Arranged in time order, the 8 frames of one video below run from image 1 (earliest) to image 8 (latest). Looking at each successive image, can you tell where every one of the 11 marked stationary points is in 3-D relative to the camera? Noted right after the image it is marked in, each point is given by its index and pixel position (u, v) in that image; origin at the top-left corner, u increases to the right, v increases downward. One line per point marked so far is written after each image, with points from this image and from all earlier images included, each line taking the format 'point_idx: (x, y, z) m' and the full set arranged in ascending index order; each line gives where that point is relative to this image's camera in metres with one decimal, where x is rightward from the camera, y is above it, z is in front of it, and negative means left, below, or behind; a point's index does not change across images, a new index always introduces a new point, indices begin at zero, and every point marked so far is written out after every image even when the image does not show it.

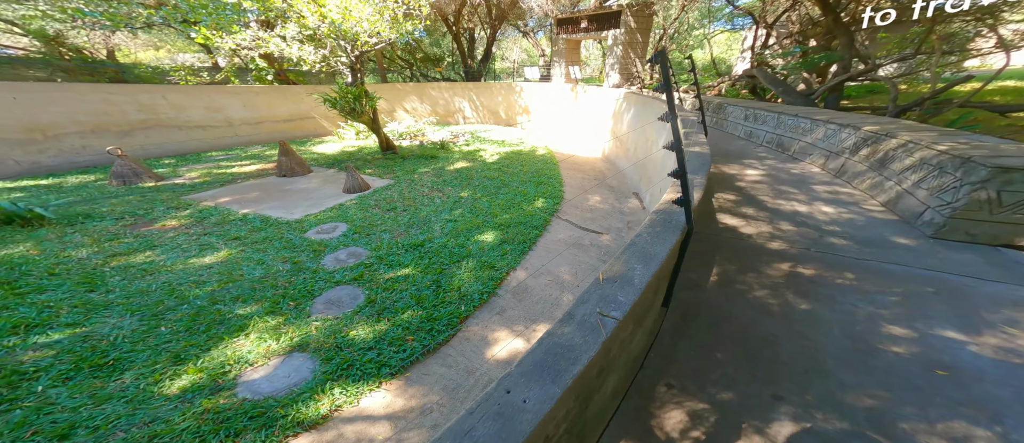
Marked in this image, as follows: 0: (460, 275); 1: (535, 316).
0: (-0.4, -0.4, +3.2) m
1: (+0.3, -0.8, +3.0) m
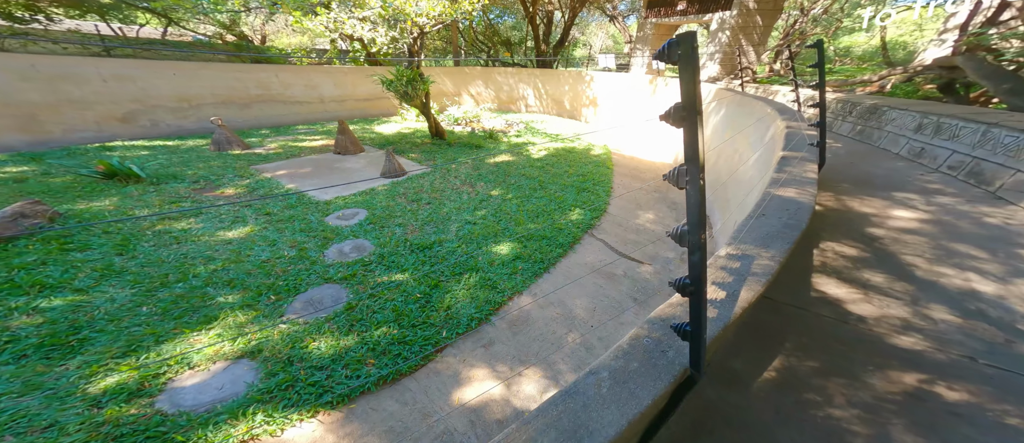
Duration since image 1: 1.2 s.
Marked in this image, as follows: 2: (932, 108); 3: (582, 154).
0: (-0.4, -0.5, +2.7) m
1: (+0.1, -0.9, +2.4) m
2: (+4.5, +1.2, +3.7) m
3: (+1.3, +1.2, +6.5) m
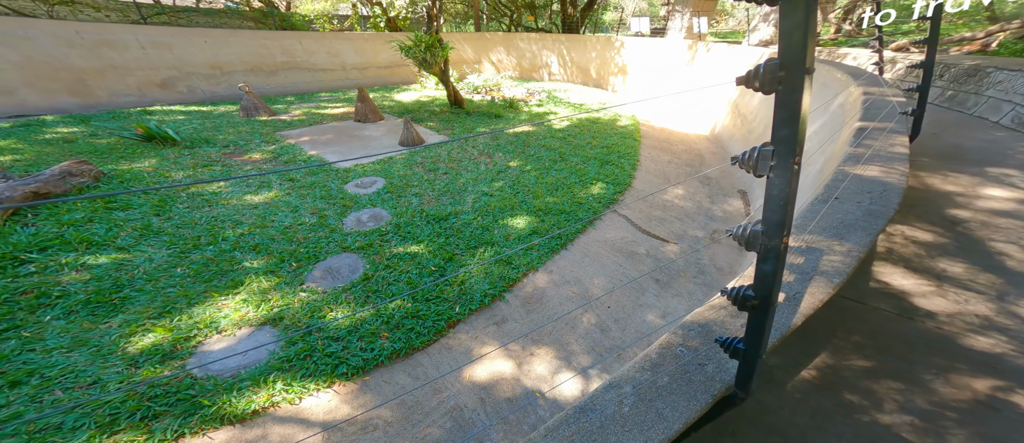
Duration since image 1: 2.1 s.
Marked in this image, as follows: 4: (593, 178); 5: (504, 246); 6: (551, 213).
0: (-0.3, -0.3, +2.6) m
1: (+0.2, -0.8, +2.3) m
2: (+4.7, +1.4, +3.2) m
3: (+1.7, +1.7, +6.2) m
4: (+1.0, +0.5, +4.3) m
5: (-0.1, -0.2, +3.0) m
6: (+0.4, +0.1, +3.5) m
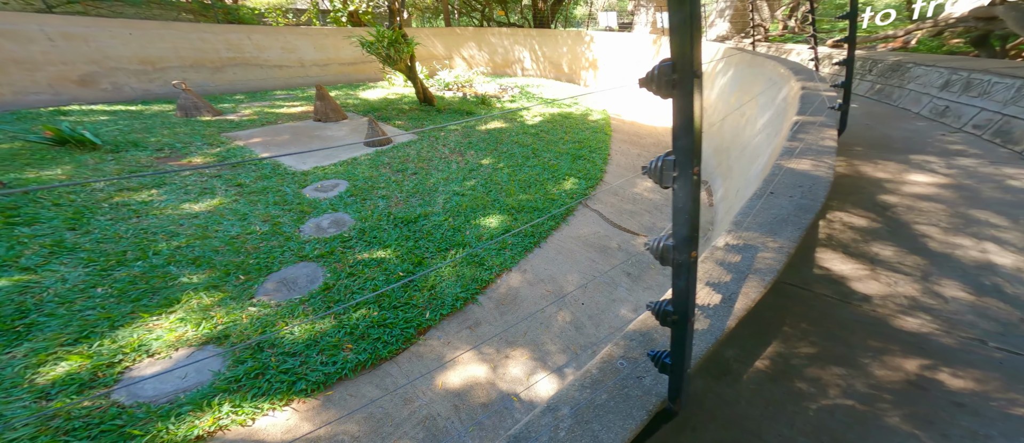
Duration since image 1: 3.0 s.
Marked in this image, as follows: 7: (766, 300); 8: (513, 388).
0: (-0.5, -0.4, +2.6) m
1: (0.0, -0.8, +2.3) m
2: (+4.3, +1.5, +3.4) m
3: (+1.2, +1.8, +6.2) m
4: (+0.7, +0.6, +4.3) m
5: (-0.3, -0.2, +2.9) m
6: (+0.1, +0.1, +3.5) m
7: (+1.2, -0.4, +1.7) m
8: (0.0, -1.0, +2.1) m
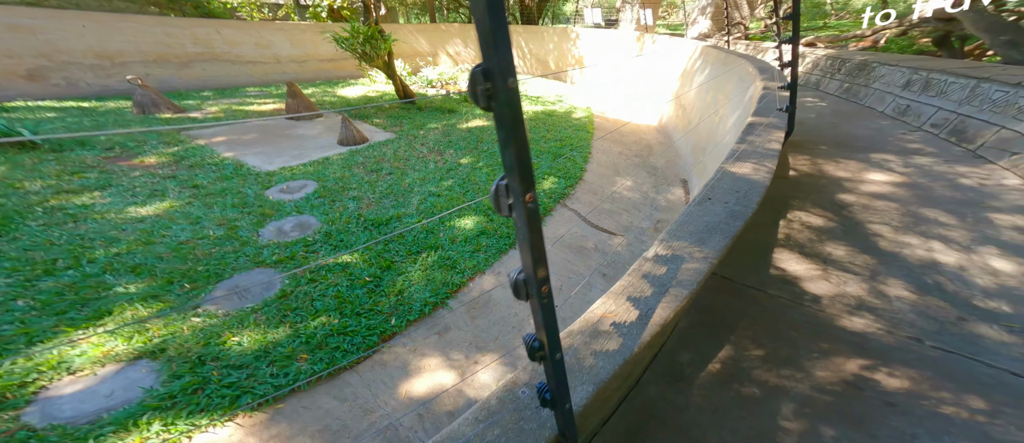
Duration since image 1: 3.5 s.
0: (-0.7, -0.4, +2.5) m
1: (-0.2, -0.8, +2.3) m
2: (+4.1, +1.6, +3.5) m
3: (+0.9, +1.8, +6.2) m
4: (+0.4, +0.6, +4.3) m
5: (-0.5, -0.2, +2.9) m
6: (-0.1, +0.1, +3.5) m
7: (+1.0, -0.4, +1.7) m
8: (-0.2, -1.0, +2.1) m
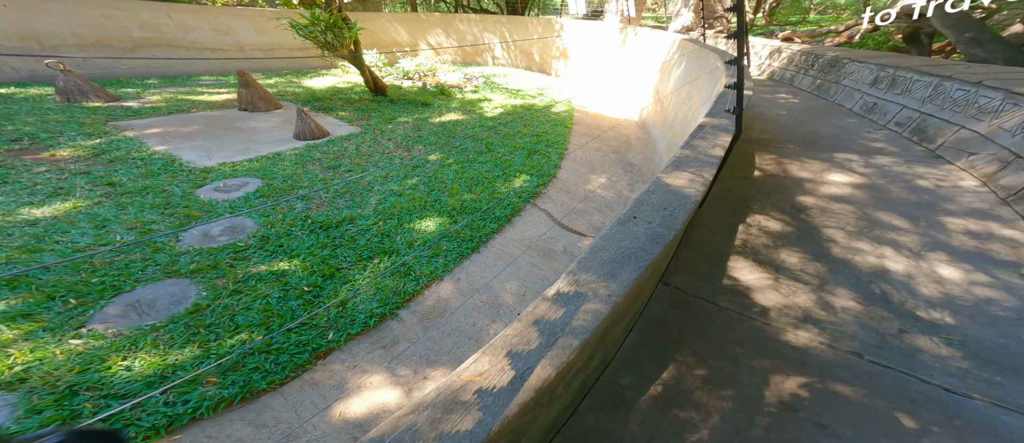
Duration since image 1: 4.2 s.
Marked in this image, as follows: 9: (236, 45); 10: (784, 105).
0: (-1.1, -0.4, +2.4) m
1: (-0.5, -0.8, +2.2) m
2: (+3.7, +1.6, +3.5) m
3: (+0.5, +1.9, +6.1) m
4: (0.0, +0.6, +4.2) m
5: (-0.9, -0.2, +2.8) m
6: (-0.5, +0.1, +3.4) m
7: (+0.7, -0.4, +1.6) m
8: (-0.5, -1.0, +2.0) m
9: (-5.3, +3.3, +6.7) m
10: (+3.0, +1.3, +3.9) m
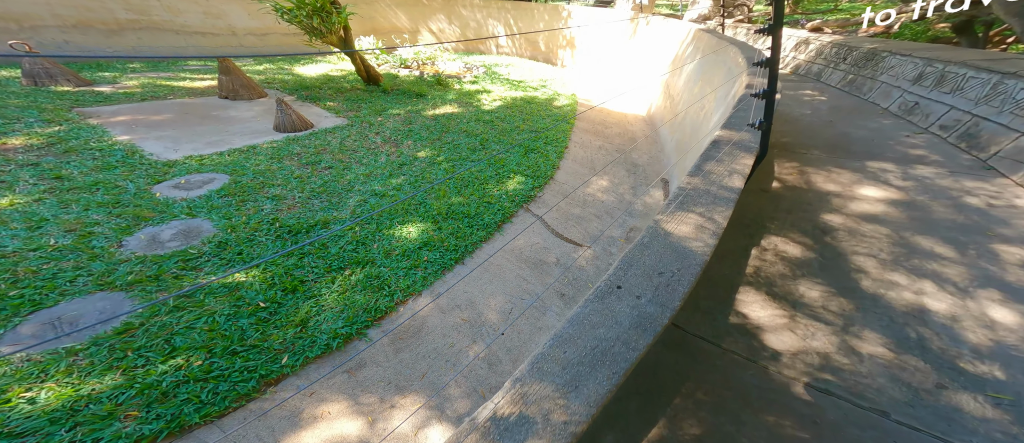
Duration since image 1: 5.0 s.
0: (-1.2, -0.4, +2.2) m
1: (-0.6, -0.9, +2.0) m
2: (+3.7, +1.4, +3.1) m
3: (+0.5, +1.9, +5.8) m
4: (0.0, +0.6, +3.9) m
5: (-0.9, -0.3, +2.6) m
6: (-0.5, +0.1, +3.2) m
7: (+0.6, -0.5, +1.4) m
8: (-0.6, -1.1, +1.8) m
9: (-5.2, +3.5, +6.5) m
10: (+2.9, +1.2, +3.5) m
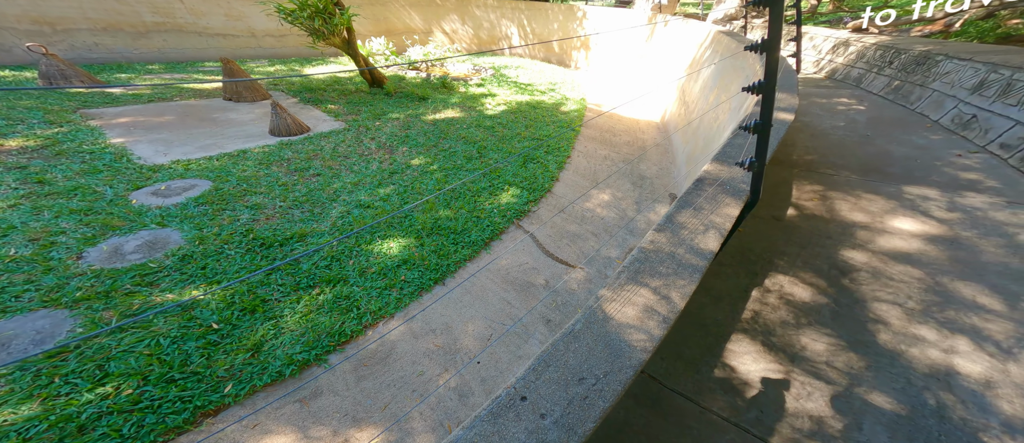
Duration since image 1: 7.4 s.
0: (-1.3, -0.5, +2.1) m
1: (-0.8, -1.0, +1.8) m
2: (+3.7, +1.2, +2.7) m
3: (+0.6, +1.8, +5.5) m
4: (0.0, +0.5, +3.7) m
5: (-1.1, -0.4, +2.5) m
6: (-0.6, 0.0, +3.0) m
7: (+0.4, -0.7, +1.1) m
8: (-0.8, -1.2, +1.7) m
9: (-4.9, +3.6, +6.6) m
10: (+2.9, +0.9, +3.1) m
